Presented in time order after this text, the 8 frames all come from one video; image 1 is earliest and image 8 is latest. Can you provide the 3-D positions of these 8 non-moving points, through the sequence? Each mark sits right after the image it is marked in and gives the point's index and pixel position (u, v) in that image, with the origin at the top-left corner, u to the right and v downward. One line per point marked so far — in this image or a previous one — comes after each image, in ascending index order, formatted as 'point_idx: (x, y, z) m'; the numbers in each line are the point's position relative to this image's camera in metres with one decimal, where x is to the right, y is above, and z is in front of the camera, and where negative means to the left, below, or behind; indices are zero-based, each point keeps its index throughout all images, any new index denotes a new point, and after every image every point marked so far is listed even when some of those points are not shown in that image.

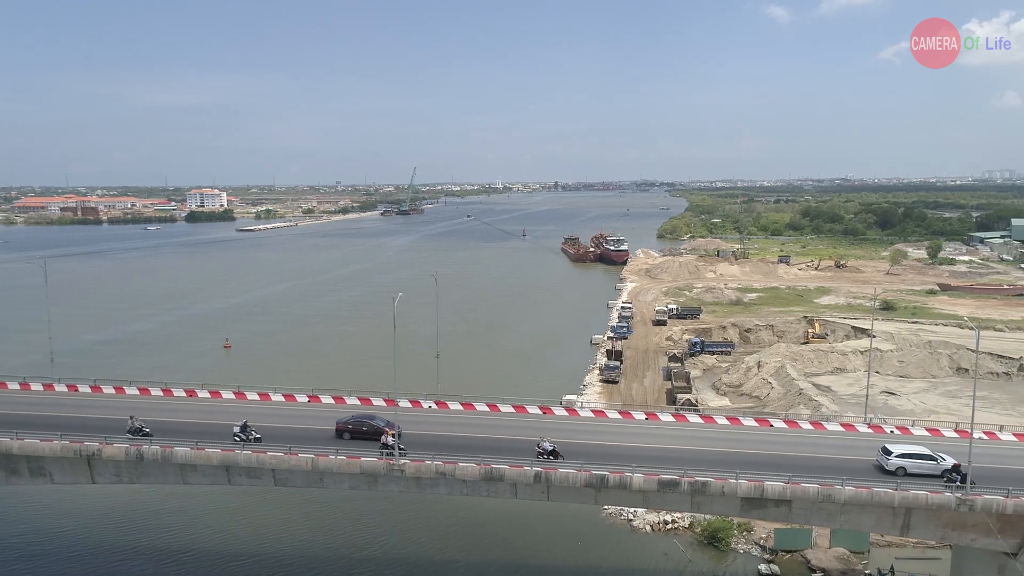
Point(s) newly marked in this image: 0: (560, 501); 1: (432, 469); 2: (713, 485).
0: (+1.3, -5.1, +17.0) m
1: (-1.9, -4.2, +16.5) m
2: (+4.4, -4.5, +16.2) m
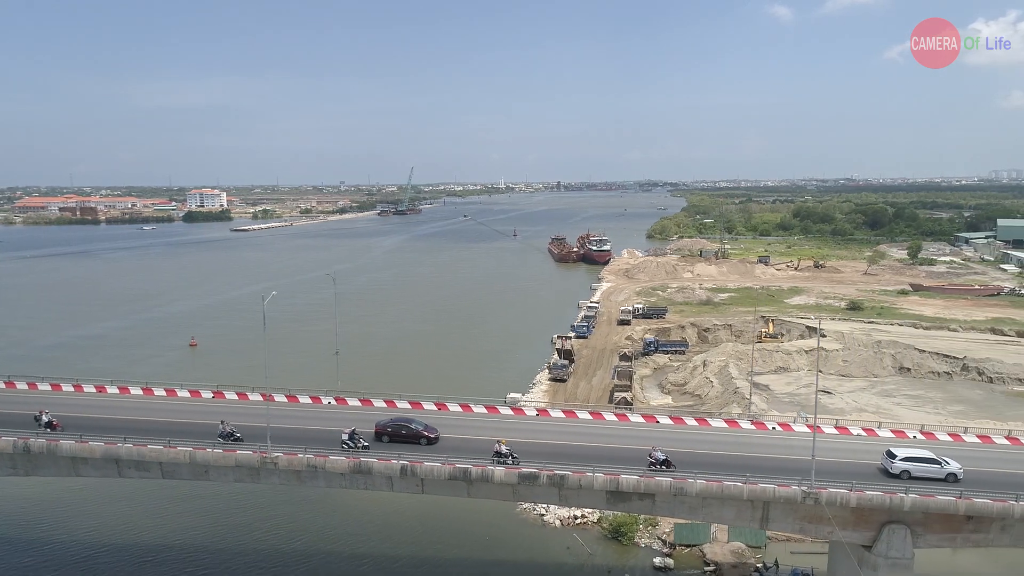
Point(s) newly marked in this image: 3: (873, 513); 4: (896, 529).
0: (-1.8, -5.1, +17.6) m
1: (-5.0, -4.2, +17.1) m
2: (+1.3, -4.4, +16.7) m
3: (+8.5, -5.2, +16.8) m
4: (+9.0, -5.6, +16.7) m
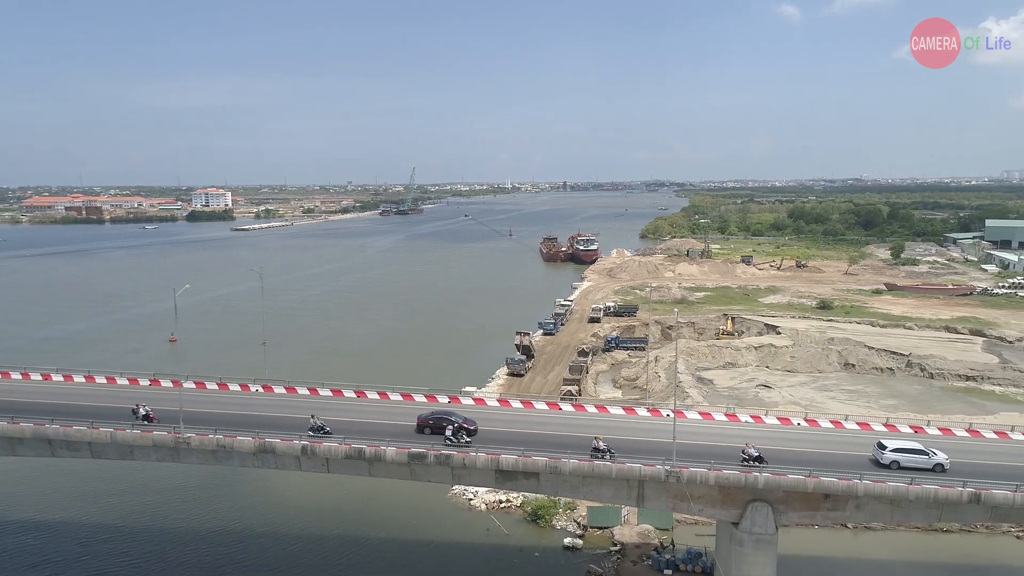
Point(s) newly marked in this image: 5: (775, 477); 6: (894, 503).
0: (-4.6, -4.9, +19.0) m
1: (-7.8, -4.0, +18.6) m
2: (-1.5, -4.3, +18.2) m
3: (+5.7, -5.1, +18.1) m
4: (+6.2, -5.5, +18.1) m
5: (+6.3, -4.6, +17.6) m
6: (+9.5, -5.3, +17.8) m
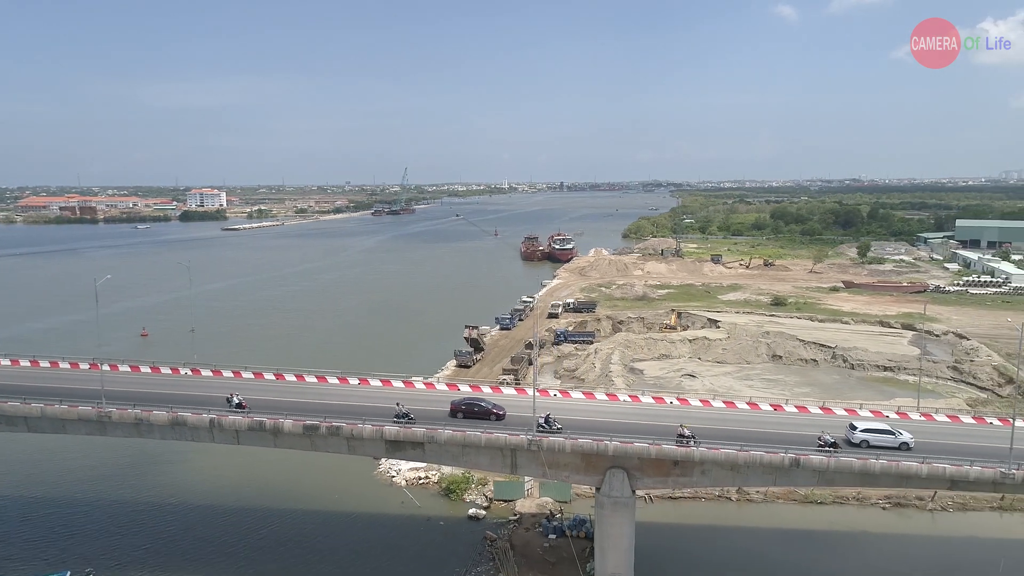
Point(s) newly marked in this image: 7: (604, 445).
0: (-7.9, -4.7, +21.3) m
1: (-11.1, -3.7, +20.9) m
2: (-4.8, -4.0, +20.4) m
3: (+2.4, -4.8, +20.4) m
4: (+2.9, -5.2, +20.3) m
5: (+3.0, -4.4, +19.9) m
6: (+6.2, -5.0, +20.0) m
7: (+2.5, -4.3, +19.9) m
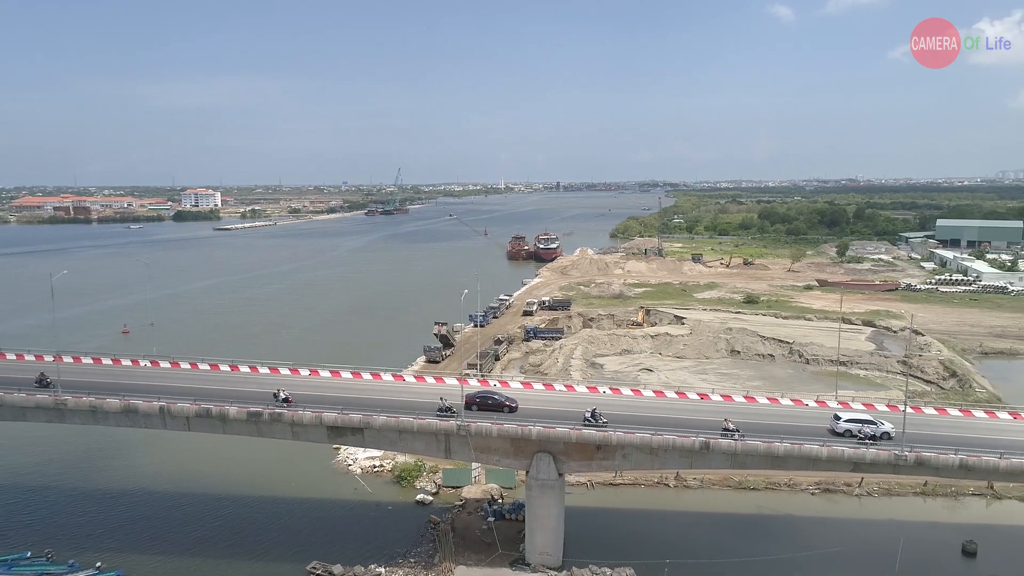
0: (-9.9, -4.5, +22.5) m
1: (-13.1, -3.6, +22.1) m
2: (-6.8, -3.9, +21.6) m
3: (+0.4, -4.7, +21.6) m
4: (+0.9, -5.1, +21.6) m
5: (+1.0, -4.2, +21.1) m
6: (+4.2, -4.9, +21.3) m
7: (+0.5, -4.2, +21.2) m
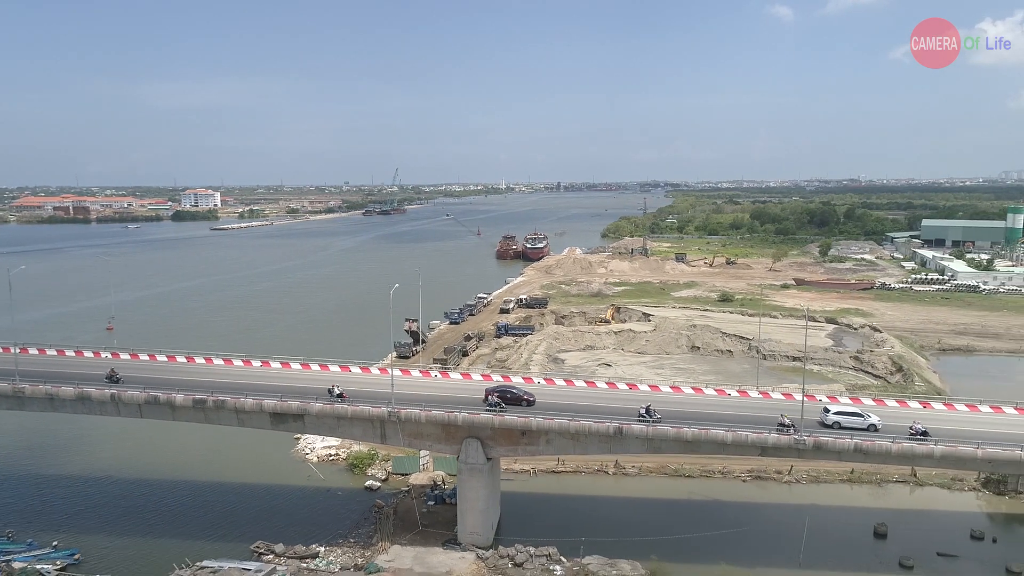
0: (-12.1, -4.3, +23.8) m
1: (-15.3, -3.4, +23.5) m
2: (-9.0, -3.7, +23.0) m
3: (-1.8, -4.5, +22.9) m
4: (-1.3, -4.9, +22.9) m
5: (-1.2, -4.0, +22.4) m
6: (+1.9, -4.7, +22.6) m
7: (-1.7, -4.0, +22.5) m
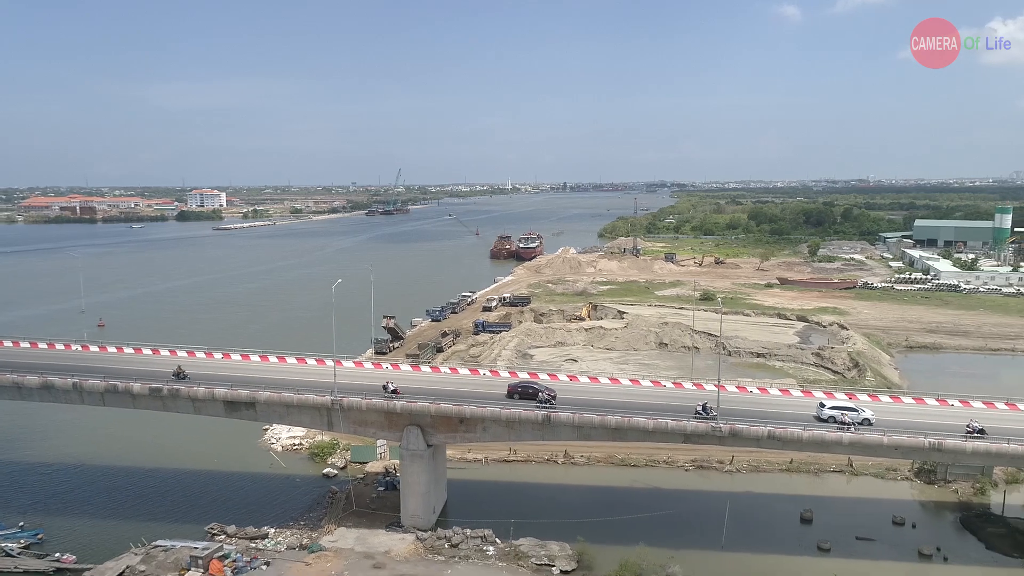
0: (-14.2, -4.1, +25.2) m
1: (-17.4, -3.2, +24.9) m
2: (-11.1, -3.5, +24.3) m
3: (-3.9, -4.3, +24.2) m
4: (-3.4, -4.7, +24.1) m
5: (-3.3, -3.9, +23.7) m
6: (-0.1, -4.6, +23.8) m
7: (-3.8, -3.9, +23.7) m
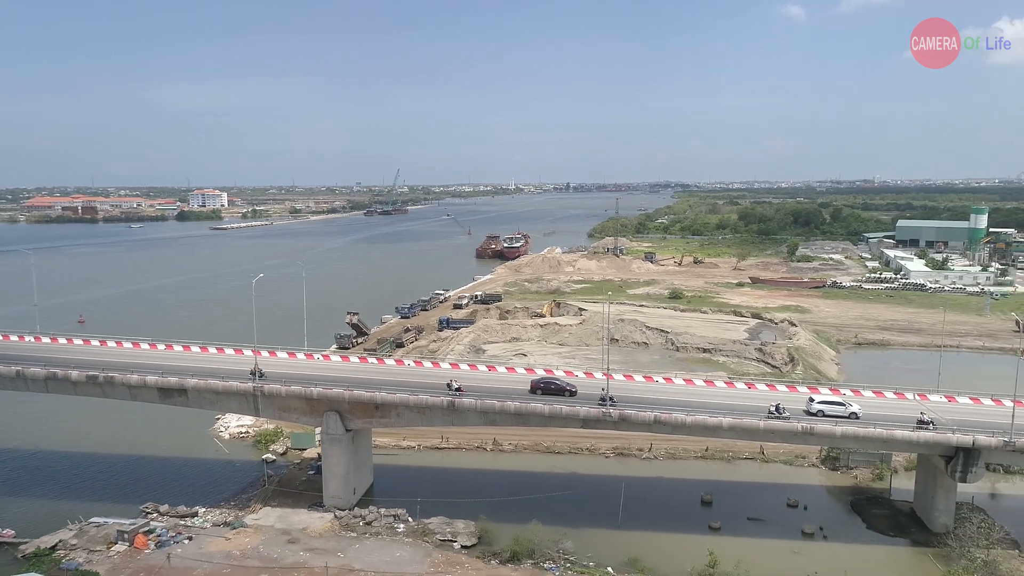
0: (-17.3, -3.9, +26.9) m
1: (-20.5, -3.0, +26.6) m
2: (-14.2, -3.3, +26.0) m
3: (-7.0, -4.2, +25.8) m
4: (-6.5, -4.5, +25.7) m
5: (-6.4, -3.7, +25.3) m
6: (-3.3, -4.4, +25.4) m
7: (-7.0, -3.7, +25.4) m
